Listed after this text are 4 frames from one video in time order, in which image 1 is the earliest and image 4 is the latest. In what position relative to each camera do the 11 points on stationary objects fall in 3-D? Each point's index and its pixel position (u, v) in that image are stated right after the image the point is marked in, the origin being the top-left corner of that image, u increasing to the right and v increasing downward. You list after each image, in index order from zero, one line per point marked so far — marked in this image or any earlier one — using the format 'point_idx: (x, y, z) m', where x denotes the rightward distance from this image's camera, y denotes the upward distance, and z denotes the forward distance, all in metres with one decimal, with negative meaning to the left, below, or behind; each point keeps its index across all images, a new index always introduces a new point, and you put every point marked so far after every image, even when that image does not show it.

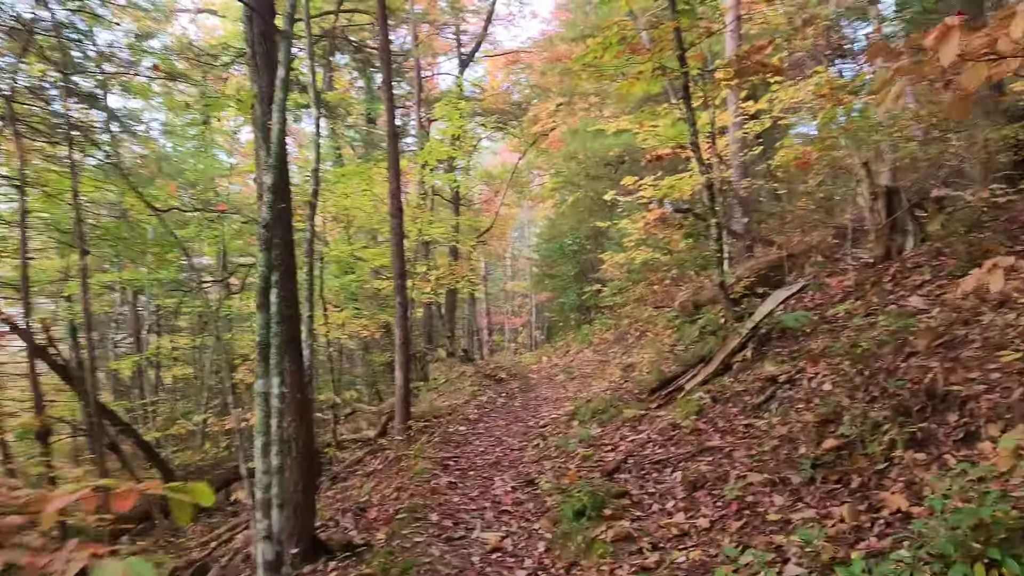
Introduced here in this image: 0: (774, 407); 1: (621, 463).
0: (+2.0, -0.9, +6.2) m
1: (+0.9, -1.4, +6.6) m
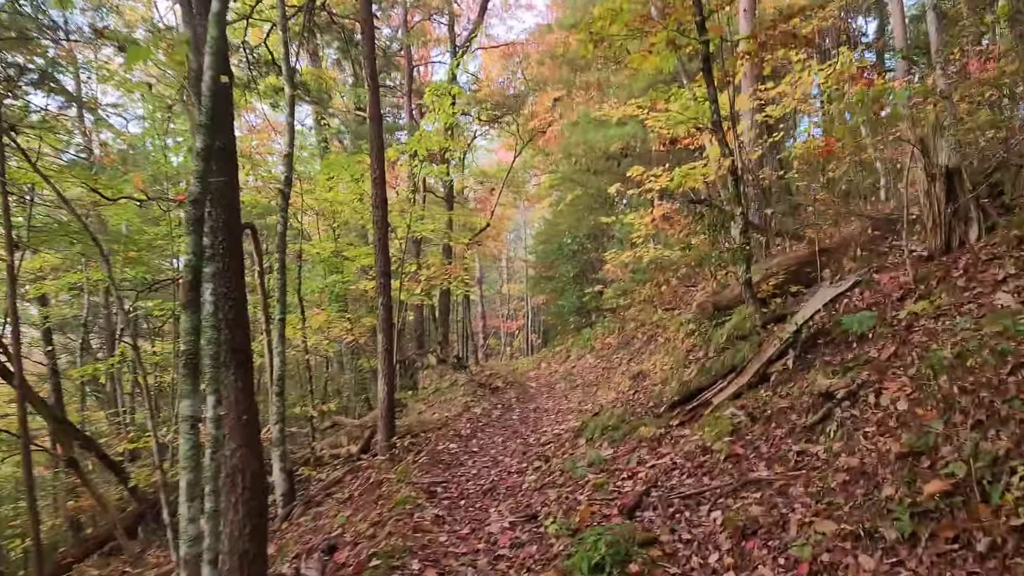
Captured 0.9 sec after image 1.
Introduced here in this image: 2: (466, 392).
0: (+2.0, -0.9, +5.1) m
1: (+0.9, -1.4, +5.4) m
2: (-0.7, -1.5, +11.9) m
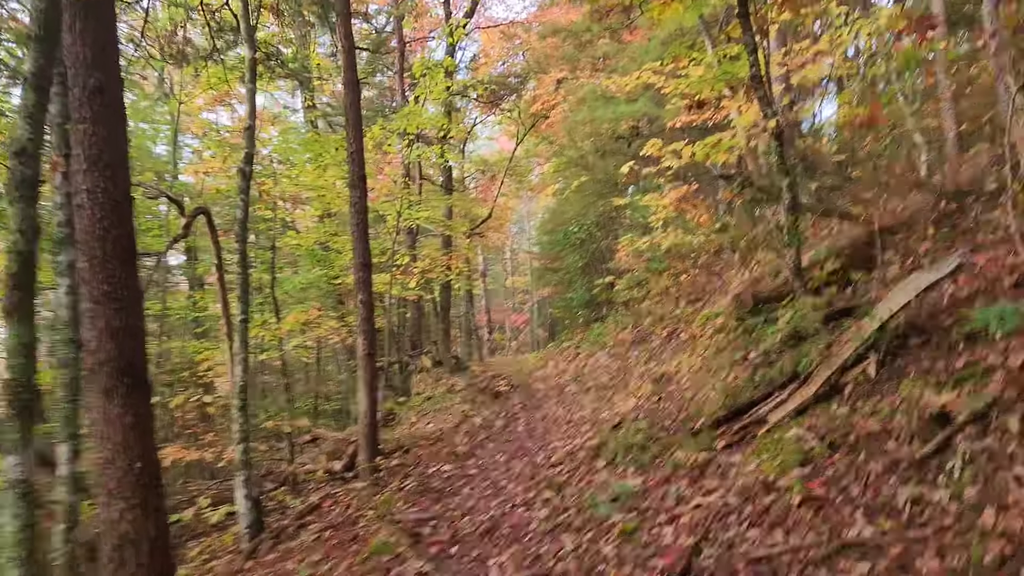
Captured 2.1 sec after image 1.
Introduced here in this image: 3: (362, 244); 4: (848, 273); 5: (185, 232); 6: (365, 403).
0: (+2.0, -0.8, +3.6) m
1: (+0.9, -1.3, +4.0) m
2: (-0.6, -1.4, +10.5) m
3: (-1.5, +0.5, +8.4) m
4: (+3.0, +0.1, +7.3) m
5: (-3.1, +0.5, +7.7) m
6: (-1.5, -1.2, +8.2) m
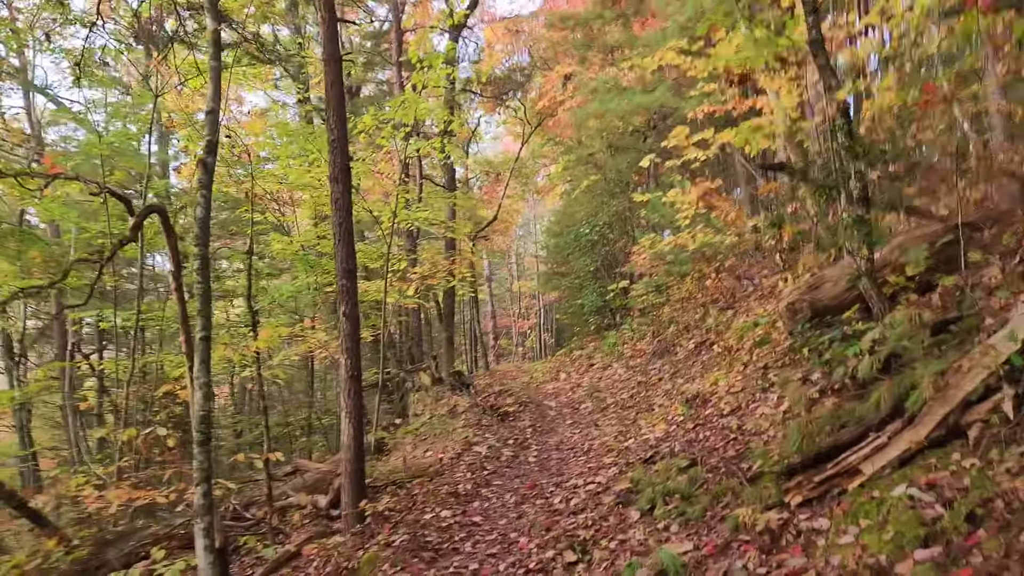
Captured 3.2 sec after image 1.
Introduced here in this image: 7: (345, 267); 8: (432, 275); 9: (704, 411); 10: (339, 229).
0: (+2.1, -0.8, +2.4) m
1: (+1.0, -1.4, +2.8) m
2: (-0.5, -1.5, +9.3) m
3: (-1.4, +0.4, +7.1) m
4: (+3.1, +0.1, +6.1) m
5: (-3.0, +0.4, +6.5) m
6: (-1.4, -1.2, +7.0) m
7: (-1.4, +0.2, +7.1) m
8: (-1.4, +0.2, +14.2) m
9: (+1.8, -1.1, +7.6) m
10: (-1.5, +0.5, +7.2) m
